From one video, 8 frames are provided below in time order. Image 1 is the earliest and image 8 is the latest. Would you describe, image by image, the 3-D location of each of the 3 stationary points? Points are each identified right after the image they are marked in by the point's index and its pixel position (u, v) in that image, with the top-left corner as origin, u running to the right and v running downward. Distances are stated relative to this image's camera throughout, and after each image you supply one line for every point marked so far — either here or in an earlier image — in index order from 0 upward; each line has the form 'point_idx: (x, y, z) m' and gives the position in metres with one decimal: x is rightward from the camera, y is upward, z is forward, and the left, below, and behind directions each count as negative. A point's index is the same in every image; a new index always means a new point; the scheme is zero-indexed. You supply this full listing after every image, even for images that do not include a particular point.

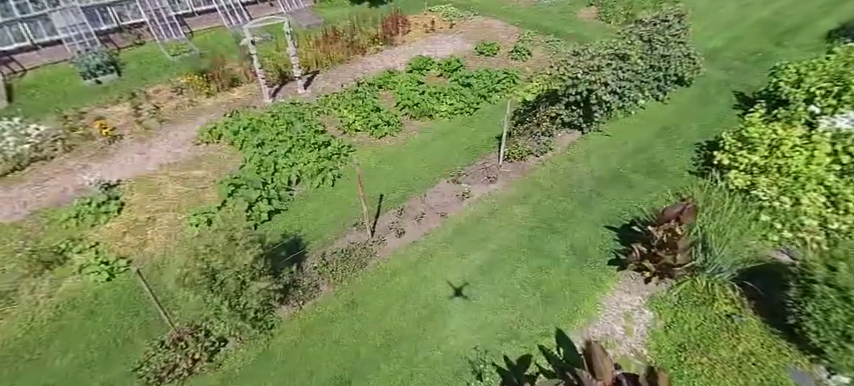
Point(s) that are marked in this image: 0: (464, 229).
0: (+0.6, -0.4, +7.4) m
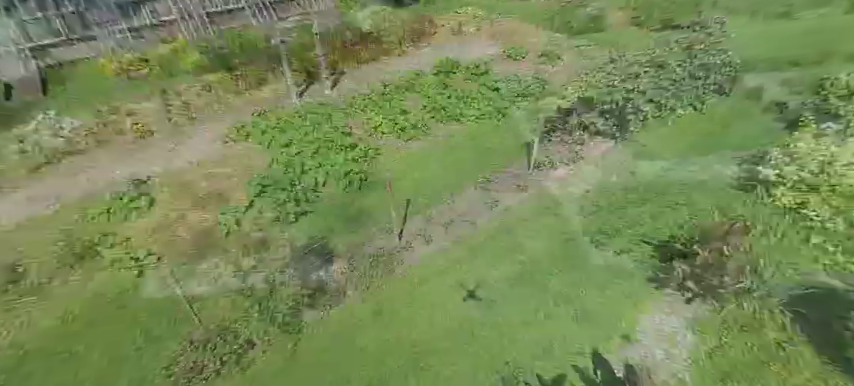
0: (+1.8, -0.7, +6.9) m
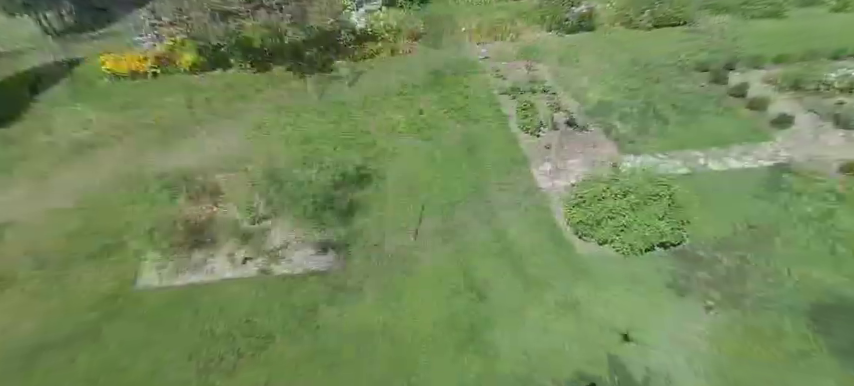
0: (+1.8, -0.6, +6.9) m
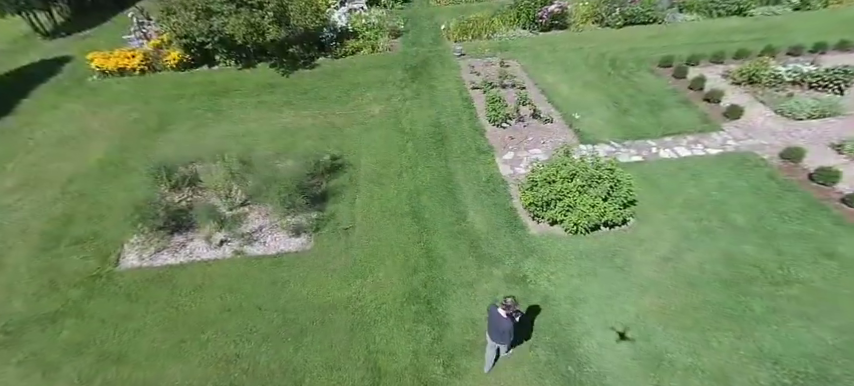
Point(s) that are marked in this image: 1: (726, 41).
0: (+1.1, -0.4, +7.4) m
1: (+9.4, +4.8, +12.4) m
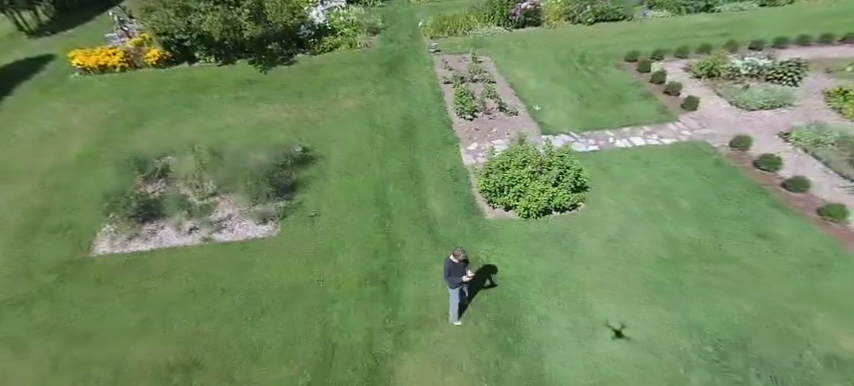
0: (+0.4, -0.1, +7.8) m
1: (+8.6, +5.1, +12.8) m
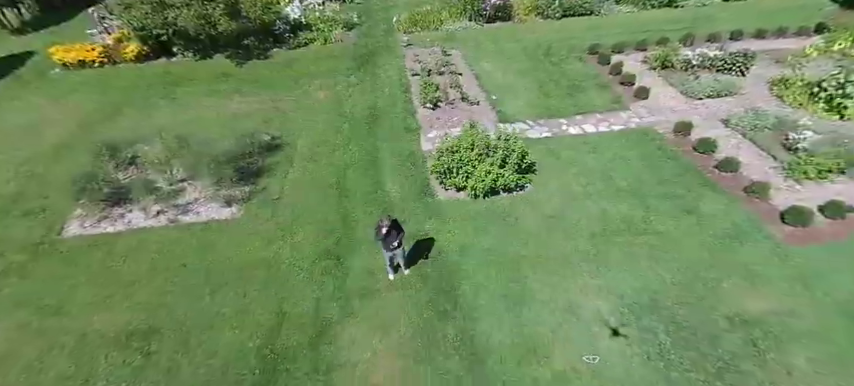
0: (-0.5, +0.2, +8.2) m
1: (+7.6, +5.5, +13.2) m
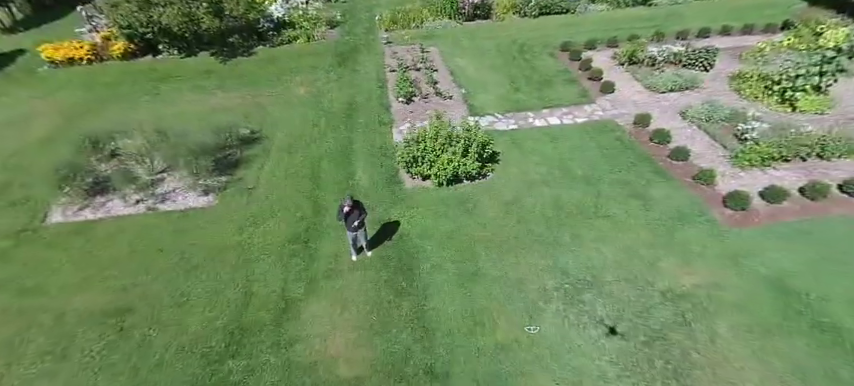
0: (-1.2, +0.4, +8.5) m
1: (+6.9, +5.8, +13.7) m
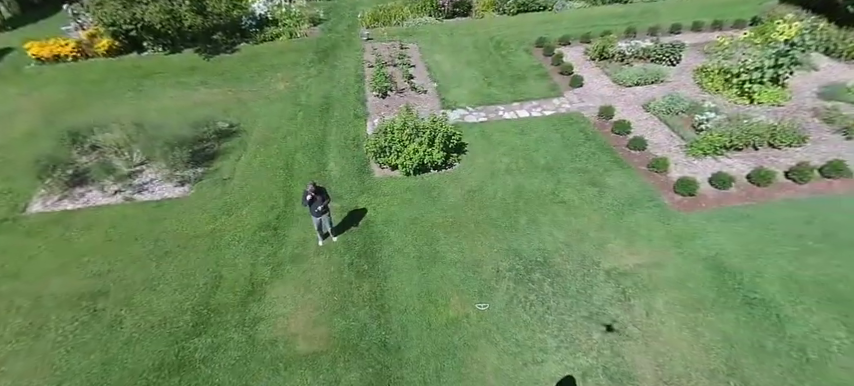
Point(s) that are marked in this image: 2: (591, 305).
0: (-1.9, +0.7, +8.8) m
1: (+6.2, +6.0, +14.0) m
2: (+2.3, -1.6, +5.6) m
